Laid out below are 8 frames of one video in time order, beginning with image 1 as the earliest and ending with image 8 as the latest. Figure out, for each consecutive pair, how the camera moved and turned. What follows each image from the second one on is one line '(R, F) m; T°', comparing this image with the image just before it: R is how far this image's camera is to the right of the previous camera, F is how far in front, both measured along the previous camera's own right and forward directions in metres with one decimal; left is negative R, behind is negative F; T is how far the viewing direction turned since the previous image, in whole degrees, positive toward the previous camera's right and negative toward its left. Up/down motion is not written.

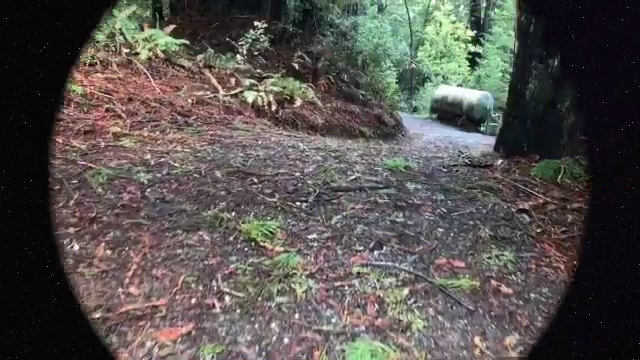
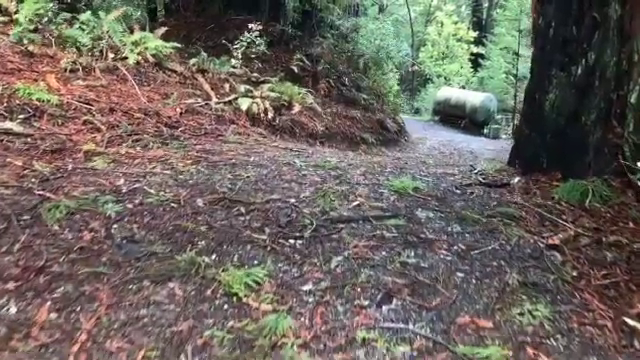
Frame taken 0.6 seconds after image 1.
(0.0, +0.4) m; 0°
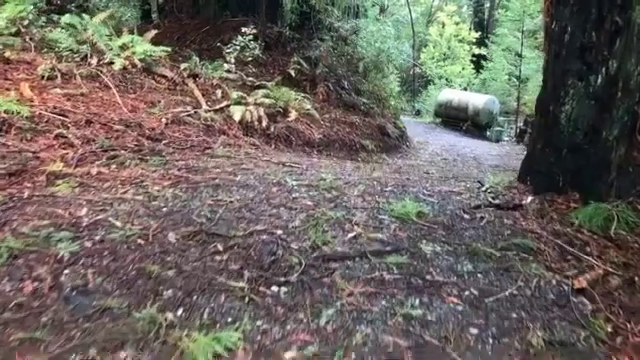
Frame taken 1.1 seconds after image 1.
(0.0, +0.3) m; 0°
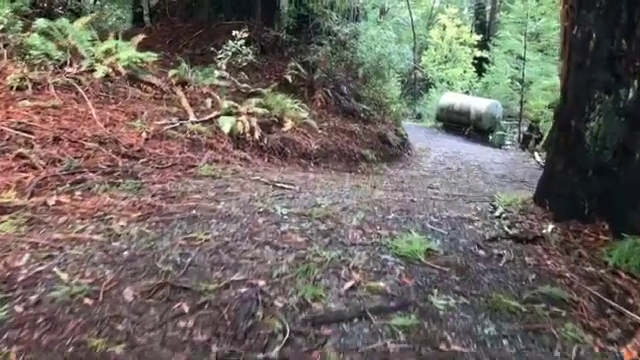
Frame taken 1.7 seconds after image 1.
(0.0, +0.4) m; 0°
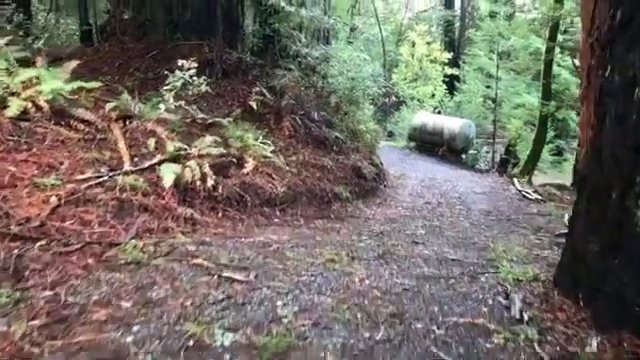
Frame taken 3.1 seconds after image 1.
(+0.1, +0.9) m; +3°
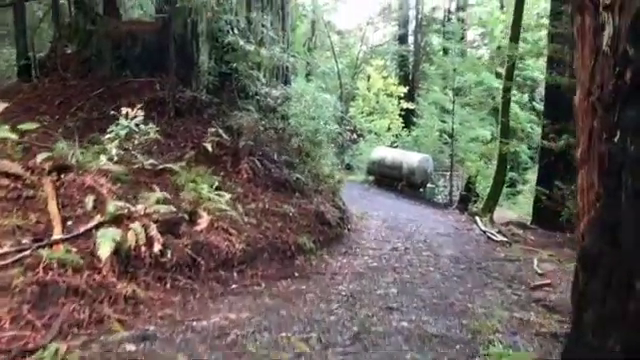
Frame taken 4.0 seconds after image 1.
(-0.1, +0.5) m; +5°
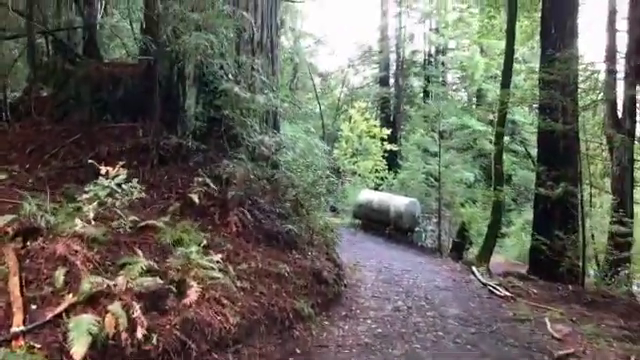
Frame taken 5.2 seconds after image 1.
(-0.3, +0.6) m; +2°
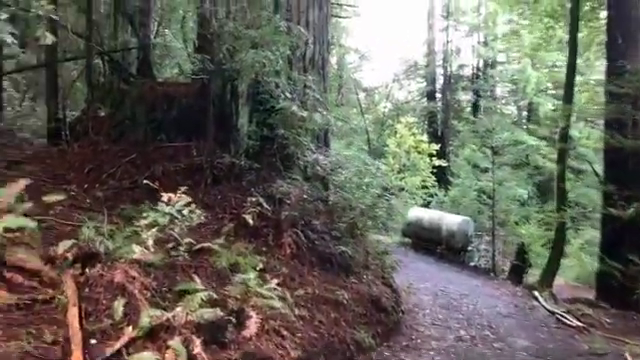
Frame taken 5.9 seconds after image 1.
(-0.2, +0.3) m; -5°
